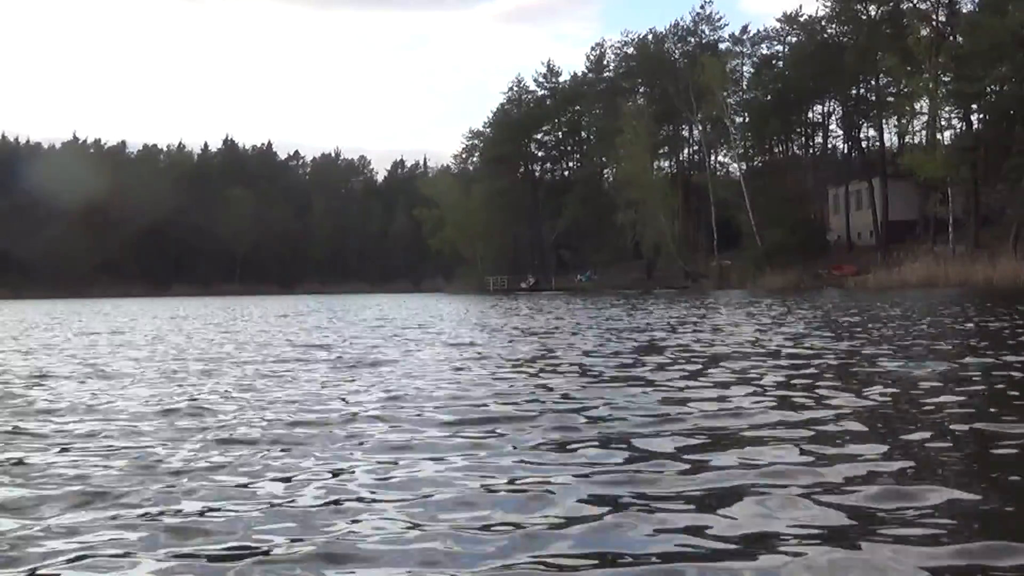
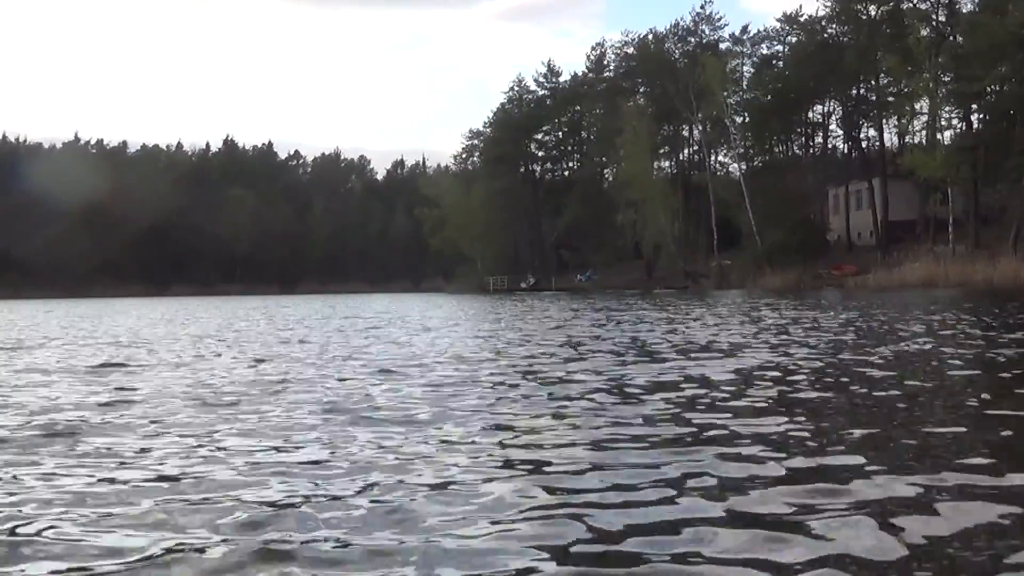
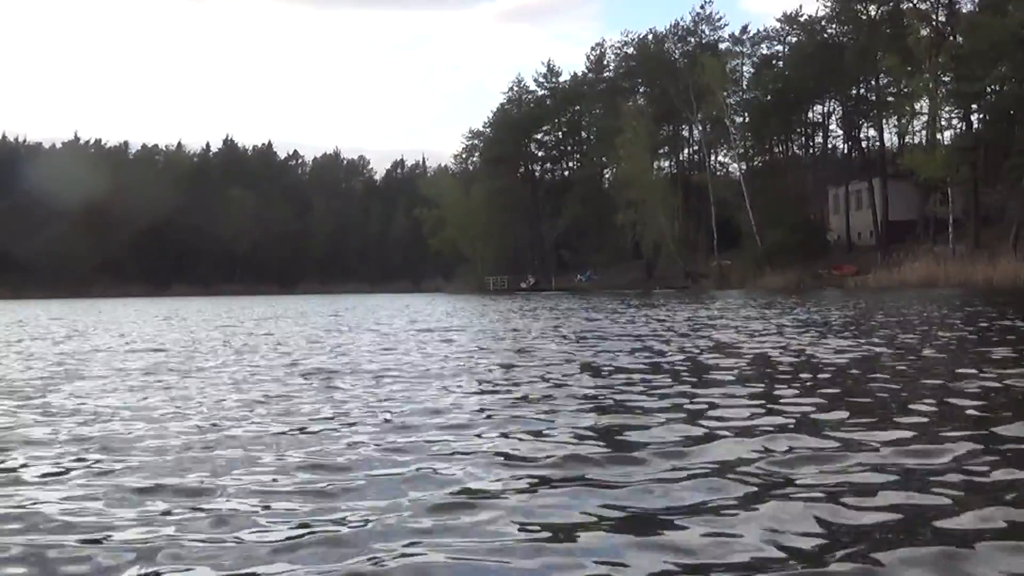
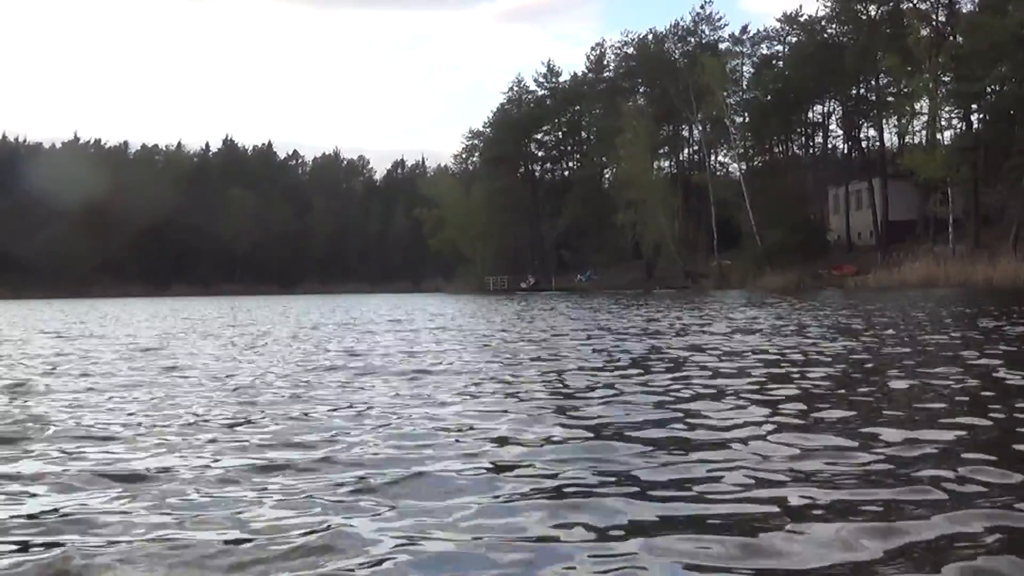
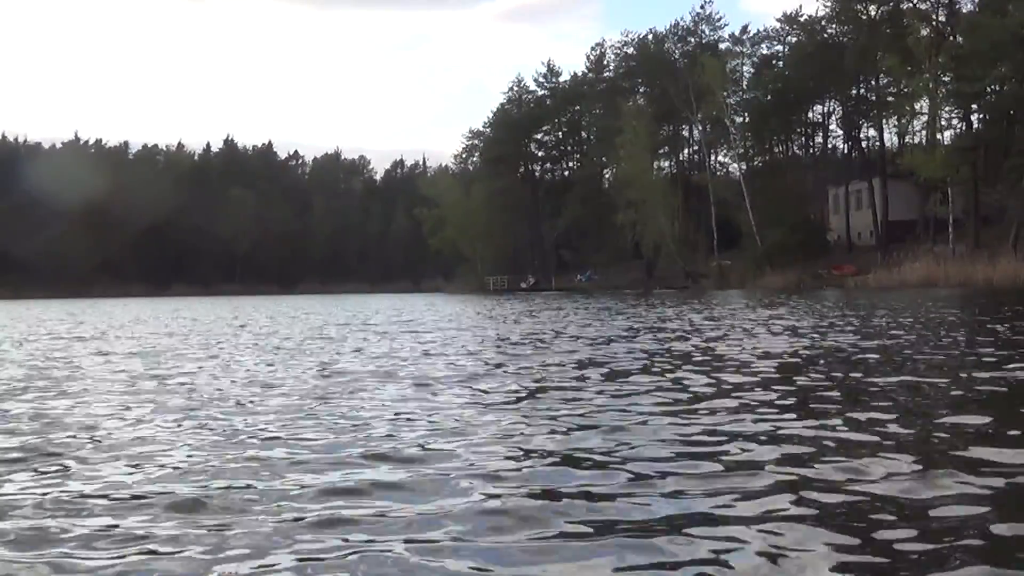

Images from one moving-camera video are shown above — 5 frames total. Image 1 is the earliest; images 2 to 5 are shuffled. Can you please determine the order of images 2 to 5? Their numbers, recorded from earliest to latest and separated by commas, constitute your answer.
4, 3, 5, 2
